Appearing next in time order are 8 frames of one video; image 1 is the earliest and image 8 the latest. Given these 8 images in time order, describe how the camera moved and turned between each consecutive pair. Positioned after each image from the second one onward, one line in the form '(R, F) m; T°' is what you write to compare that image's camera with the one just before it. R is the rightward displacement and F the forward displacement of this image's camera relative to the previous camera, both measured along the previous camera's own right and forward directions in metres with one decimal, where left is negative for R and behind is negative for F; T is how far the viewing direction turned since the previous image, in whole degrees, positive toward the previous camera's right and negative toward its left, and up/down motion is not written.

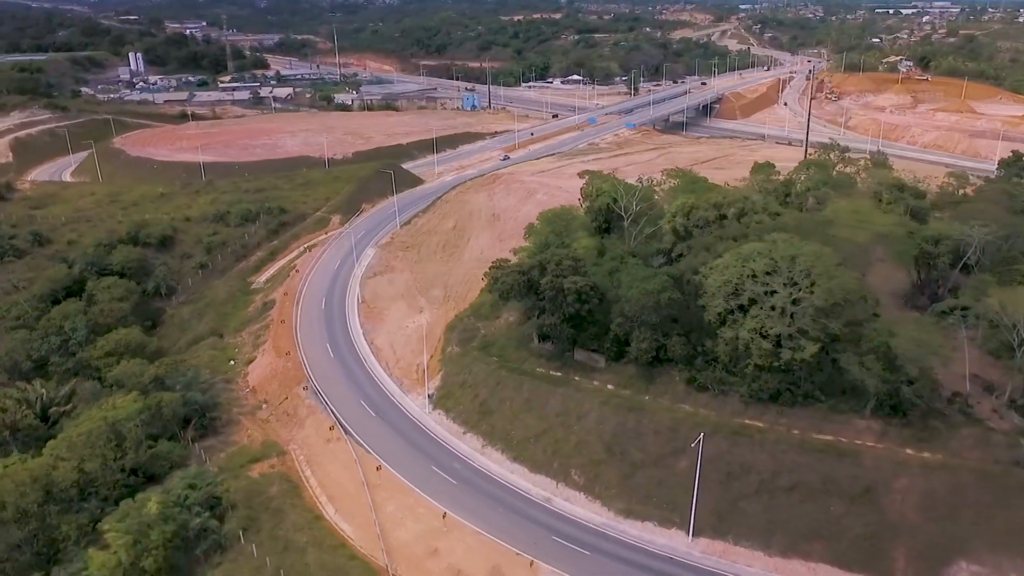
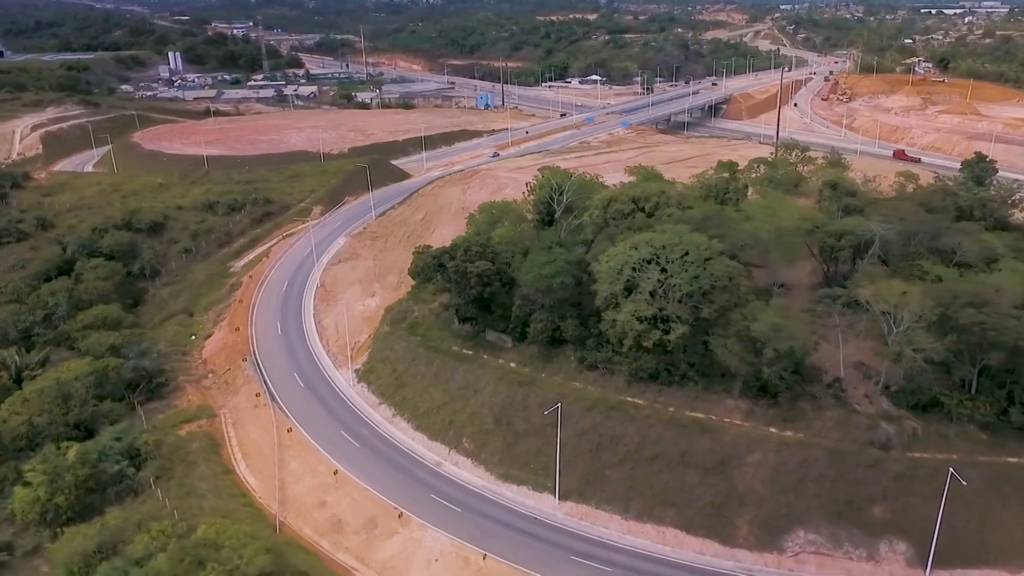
(+7.2, -2.8) m; -4°
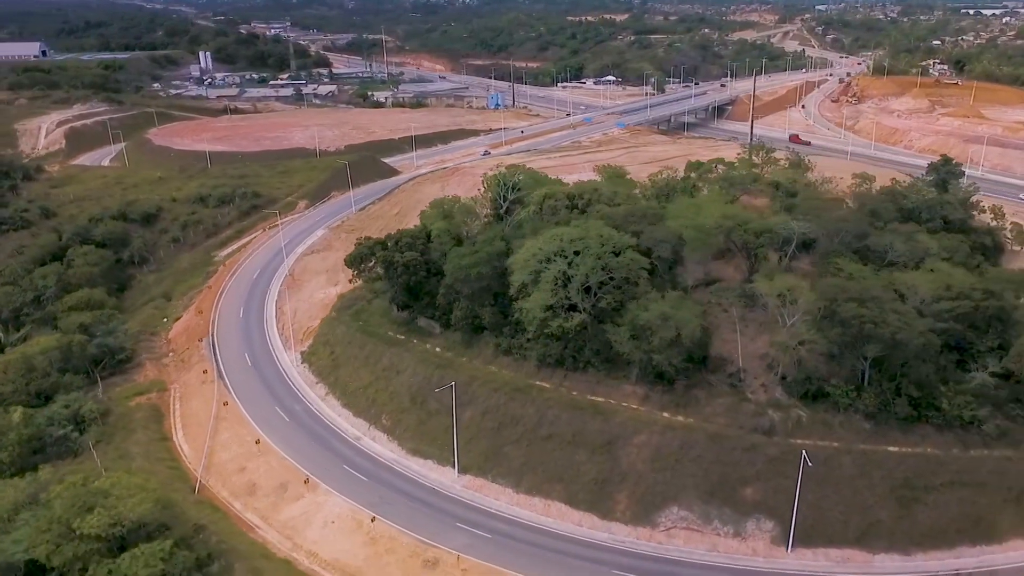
(+6.4, -2.4) m; -3°
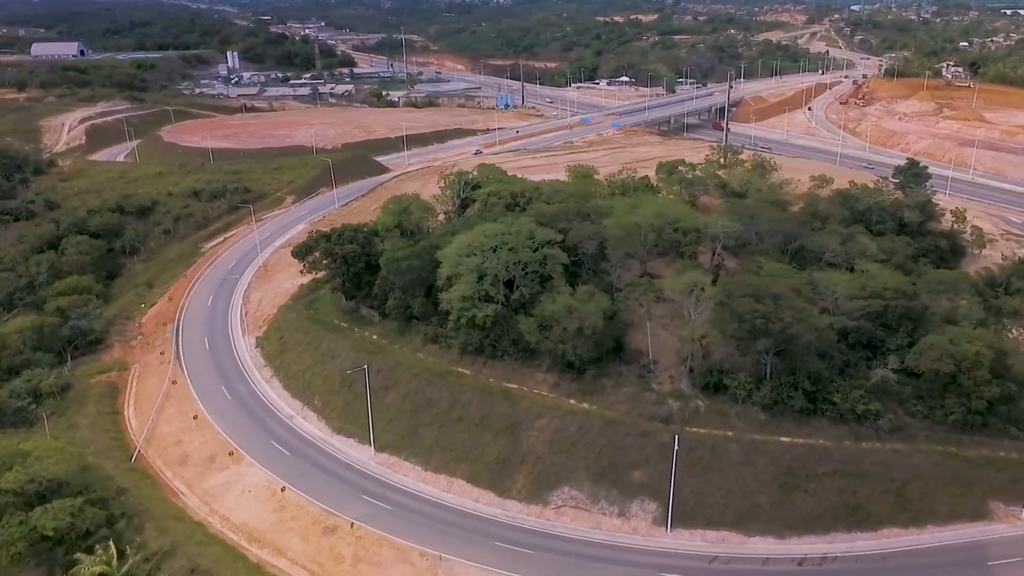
(+6.3, -2.2) m; -3°
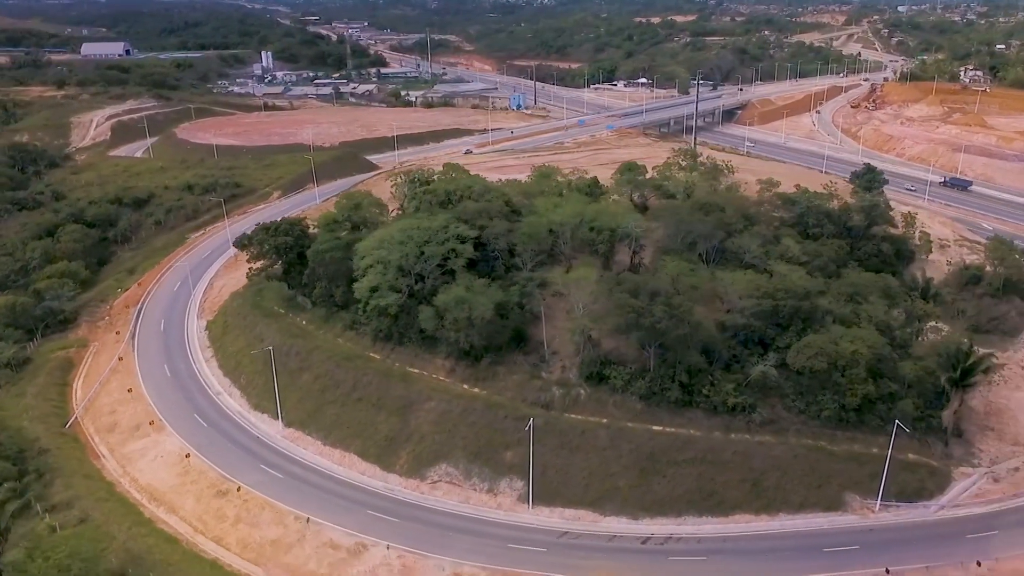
(+8.3, -2.5) m; -4°
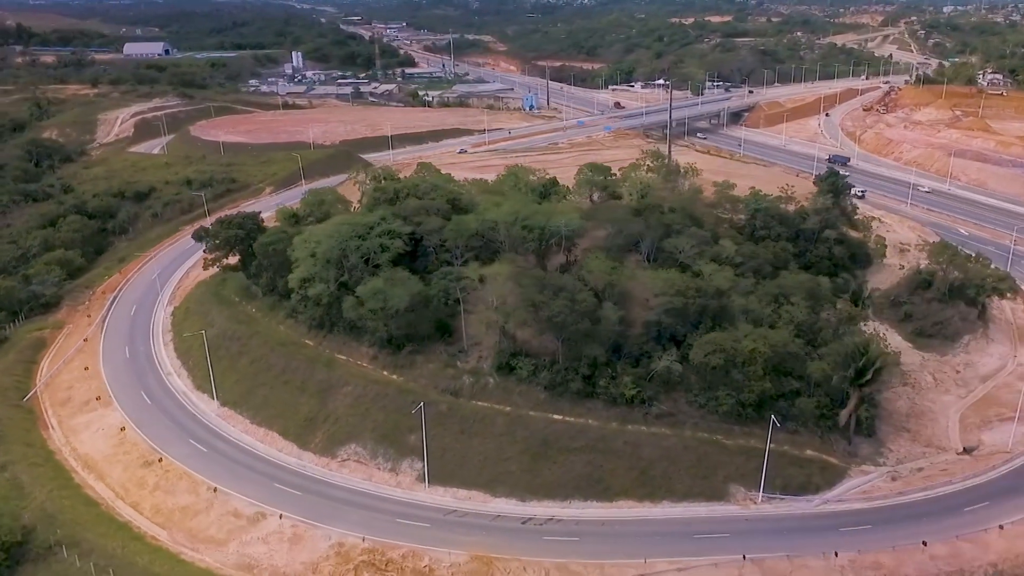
(+7.3, -2.0) m; -3°
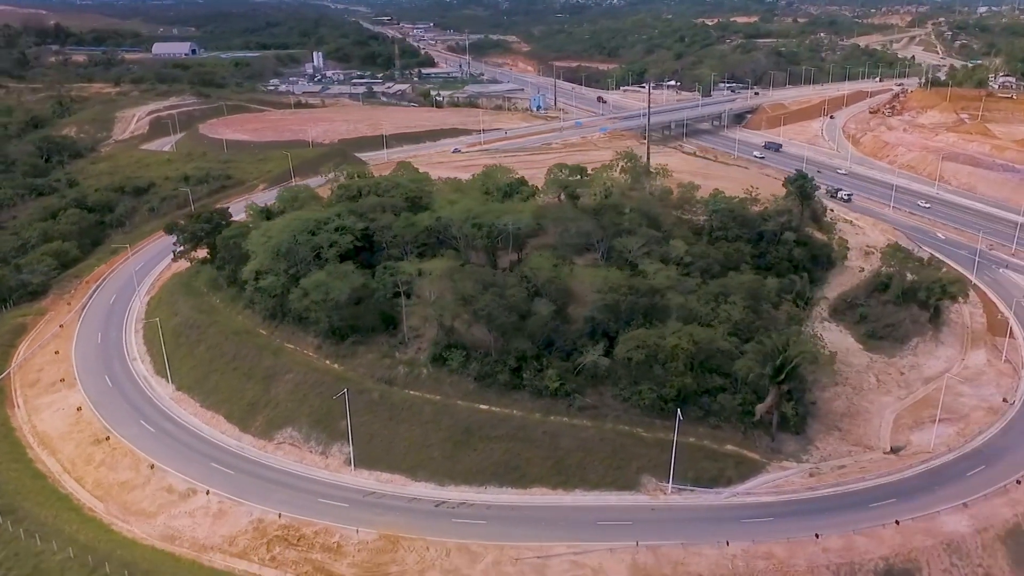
(+5.8, -1.6) m; -3°
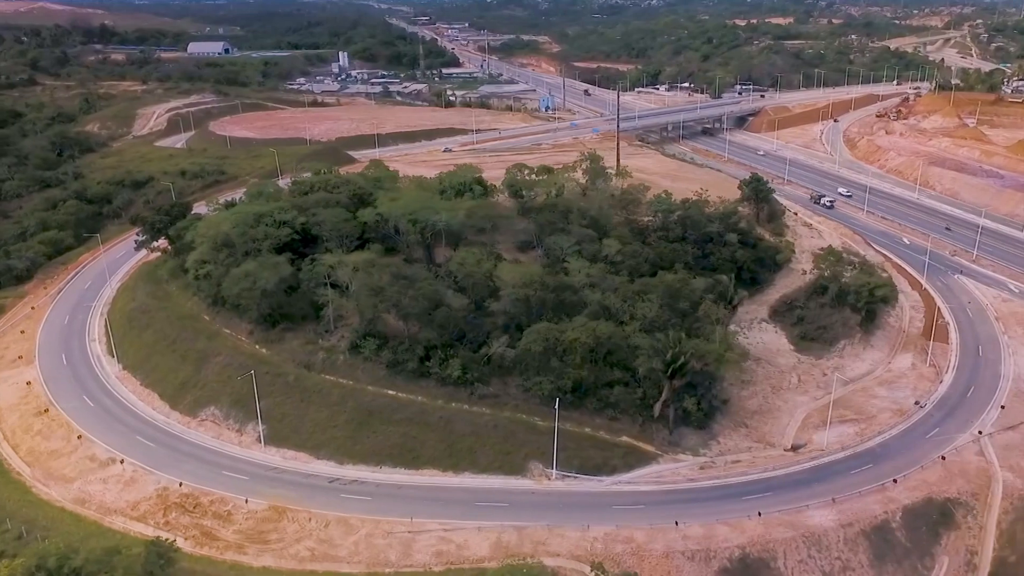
(+8.1, -1.9) m; -3°
